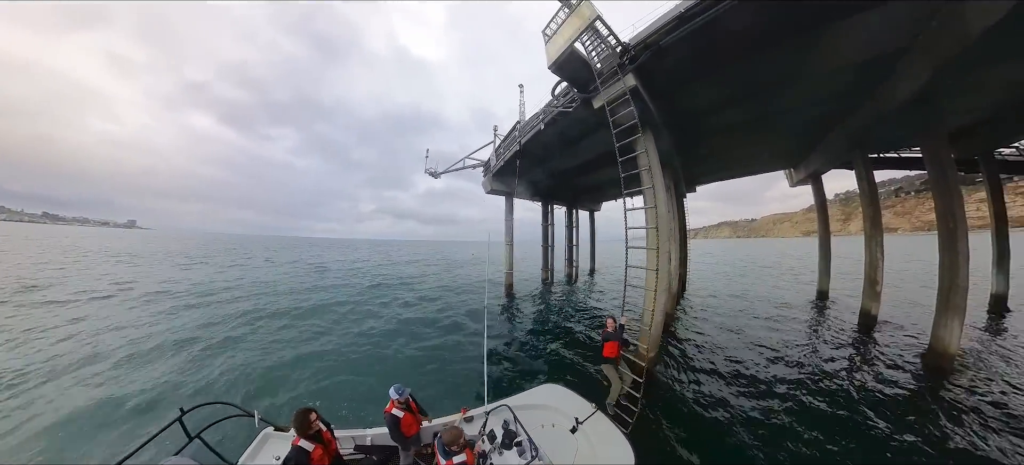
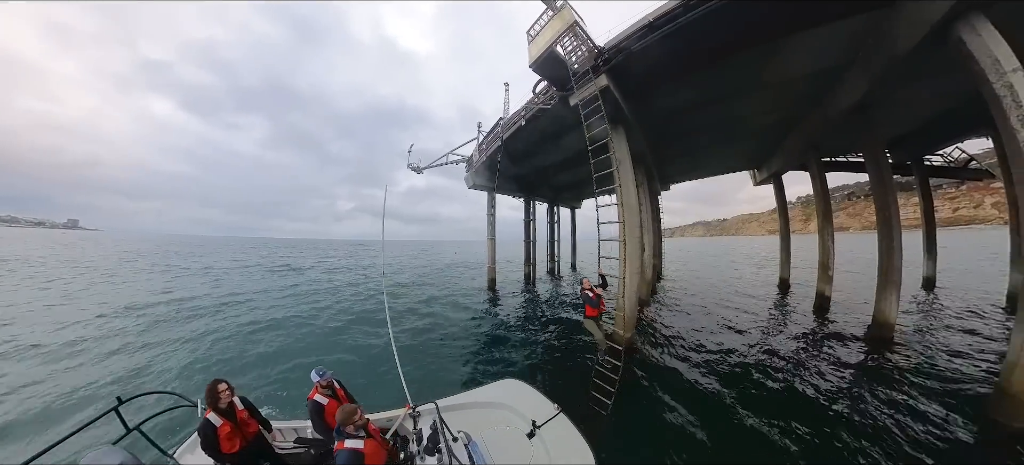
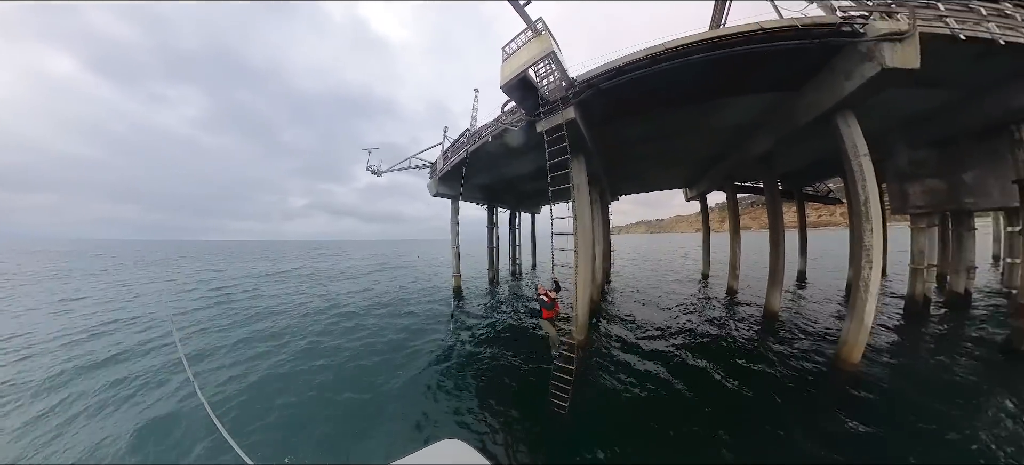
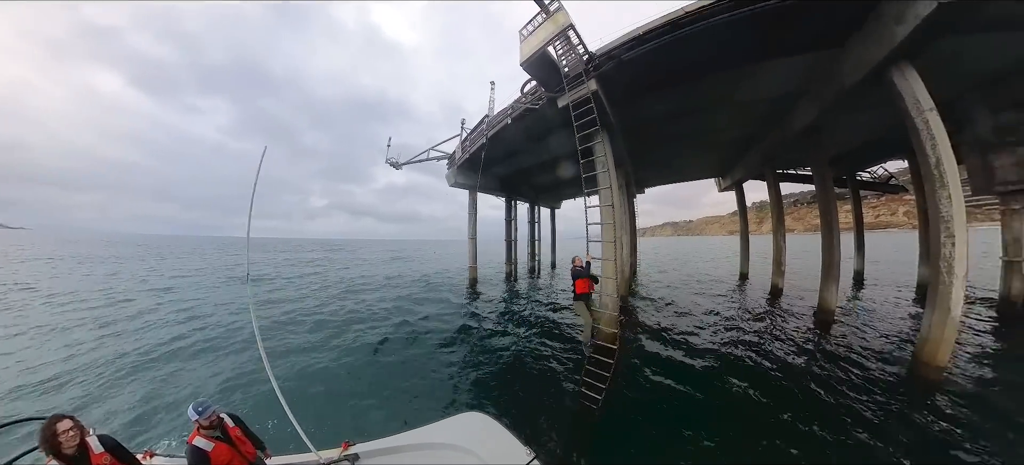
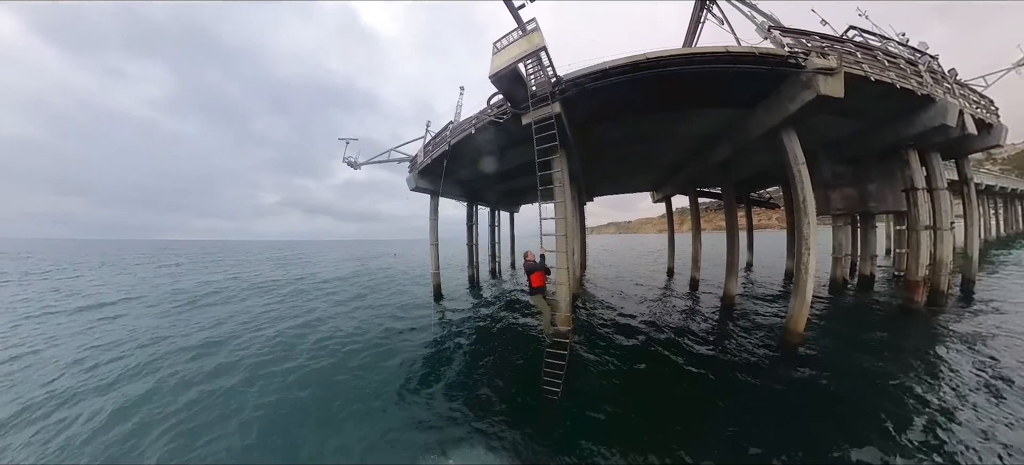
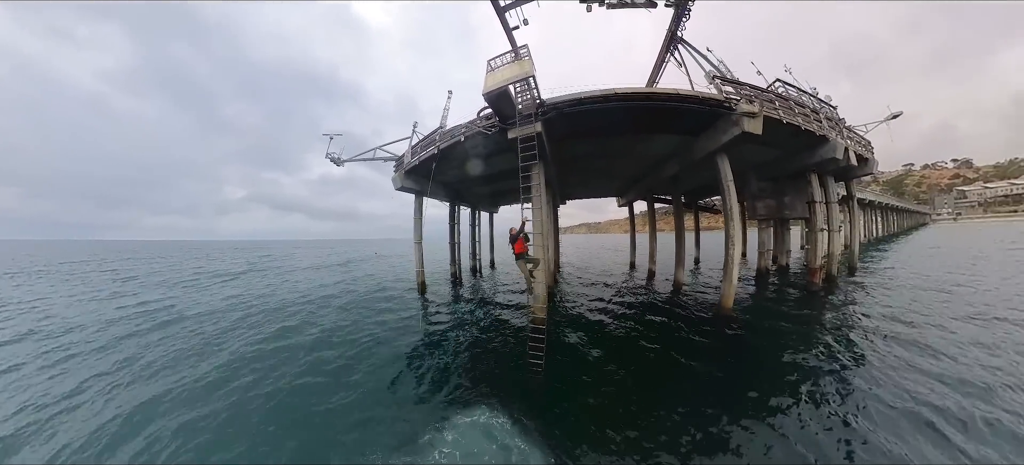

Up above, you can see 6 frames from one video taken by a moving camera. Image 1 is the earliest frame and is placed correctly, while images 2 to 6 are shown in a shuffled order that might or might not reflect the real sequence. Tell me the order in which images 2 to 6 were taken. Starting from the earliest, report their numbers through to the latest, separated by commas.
2, 4, 3, 5, 6
